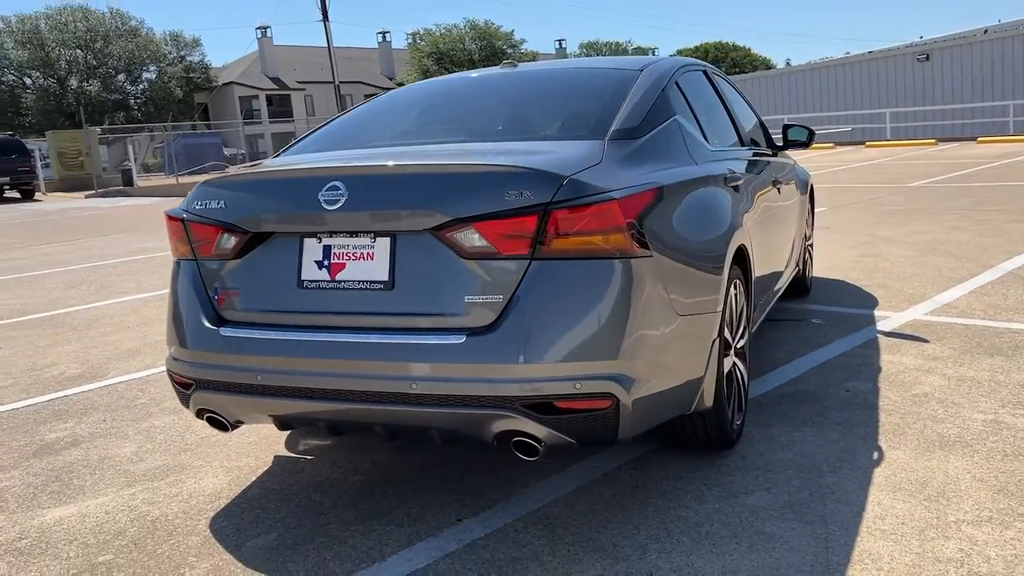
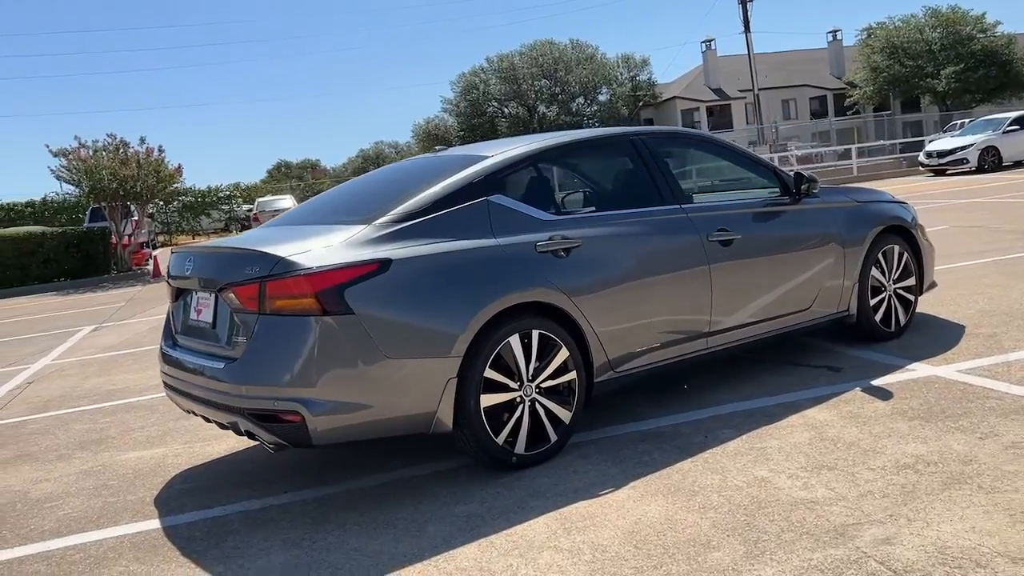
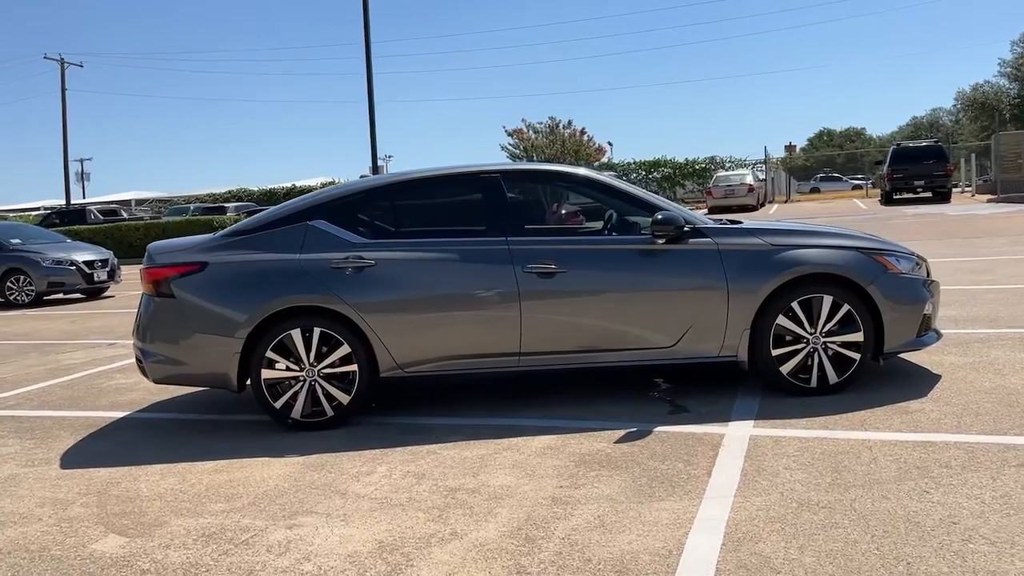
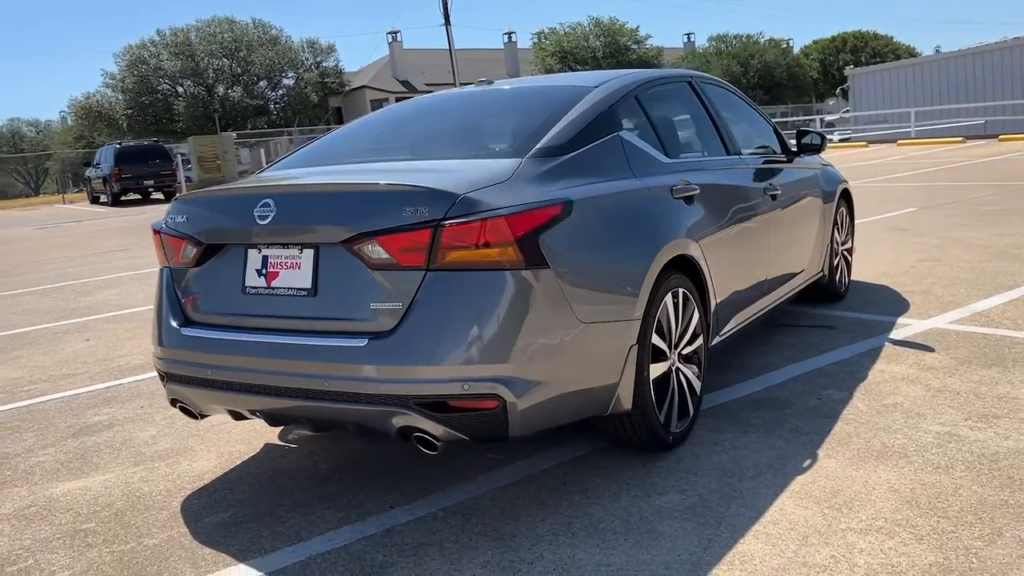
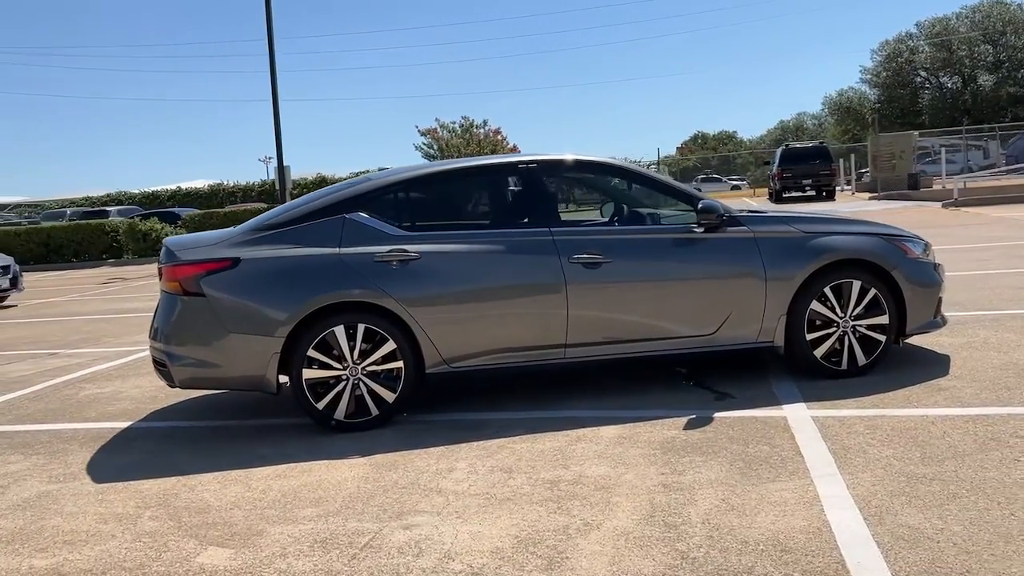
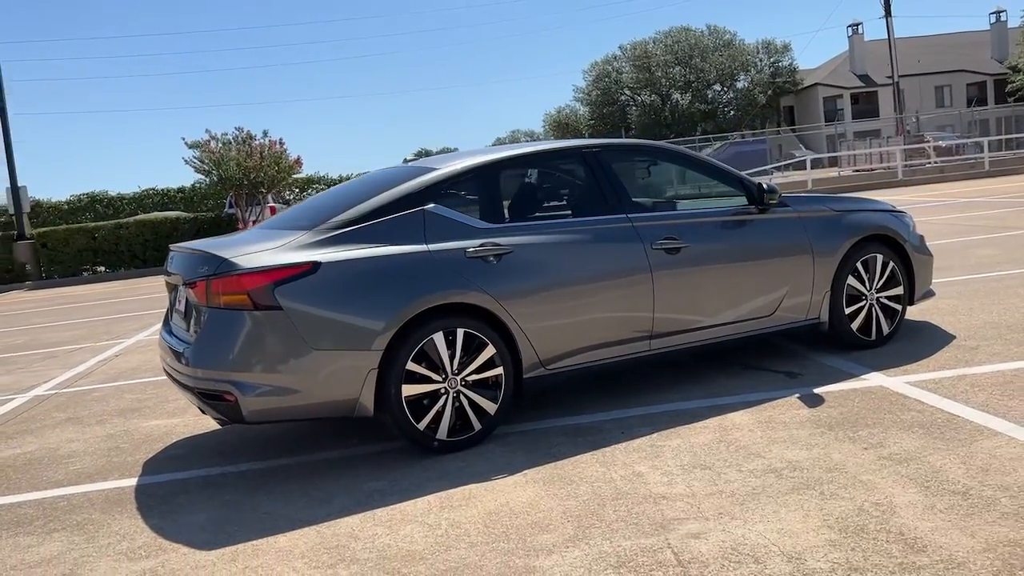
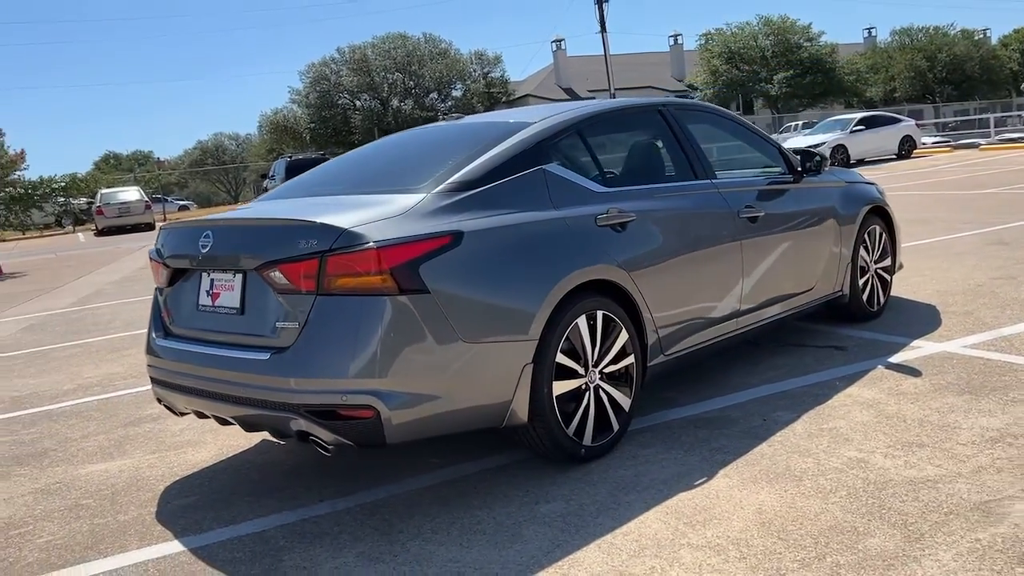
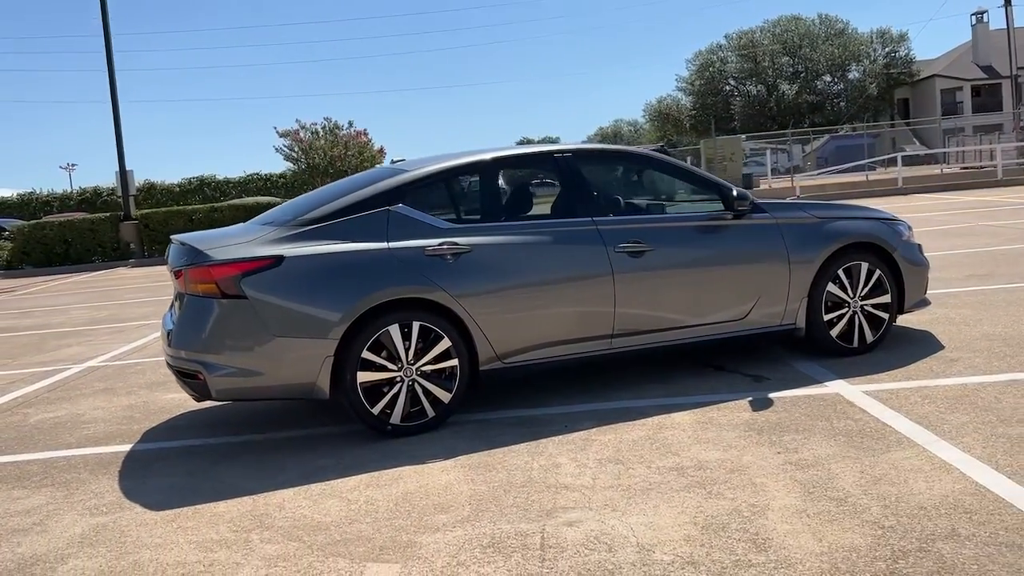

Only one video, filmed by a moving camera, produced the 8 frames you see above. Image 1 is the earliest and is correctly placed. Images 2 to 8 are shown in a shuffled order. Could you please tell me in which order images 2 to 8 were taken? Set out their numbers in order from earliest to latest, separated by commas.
4, 7, 2, 6, 8, 5, 3
